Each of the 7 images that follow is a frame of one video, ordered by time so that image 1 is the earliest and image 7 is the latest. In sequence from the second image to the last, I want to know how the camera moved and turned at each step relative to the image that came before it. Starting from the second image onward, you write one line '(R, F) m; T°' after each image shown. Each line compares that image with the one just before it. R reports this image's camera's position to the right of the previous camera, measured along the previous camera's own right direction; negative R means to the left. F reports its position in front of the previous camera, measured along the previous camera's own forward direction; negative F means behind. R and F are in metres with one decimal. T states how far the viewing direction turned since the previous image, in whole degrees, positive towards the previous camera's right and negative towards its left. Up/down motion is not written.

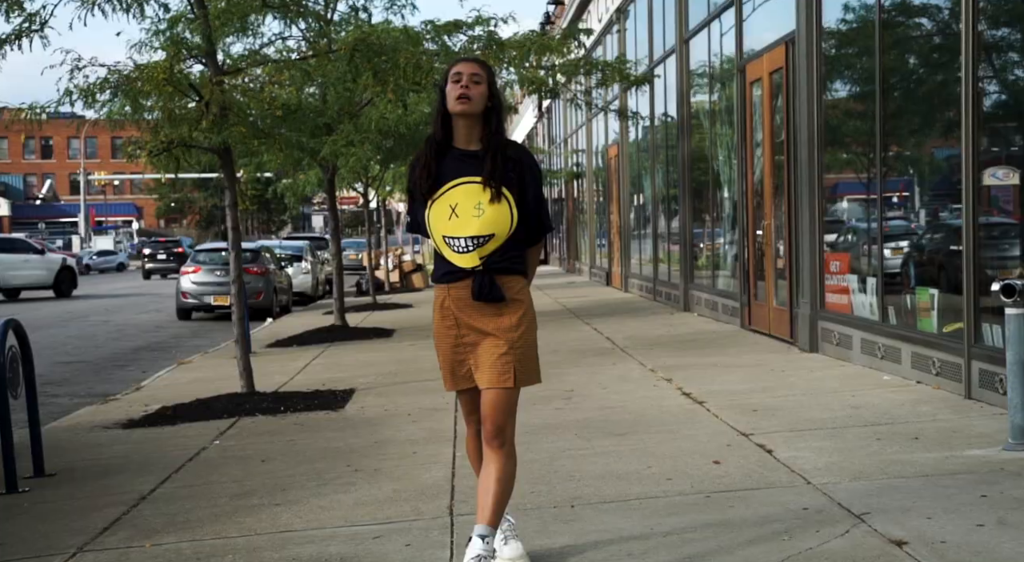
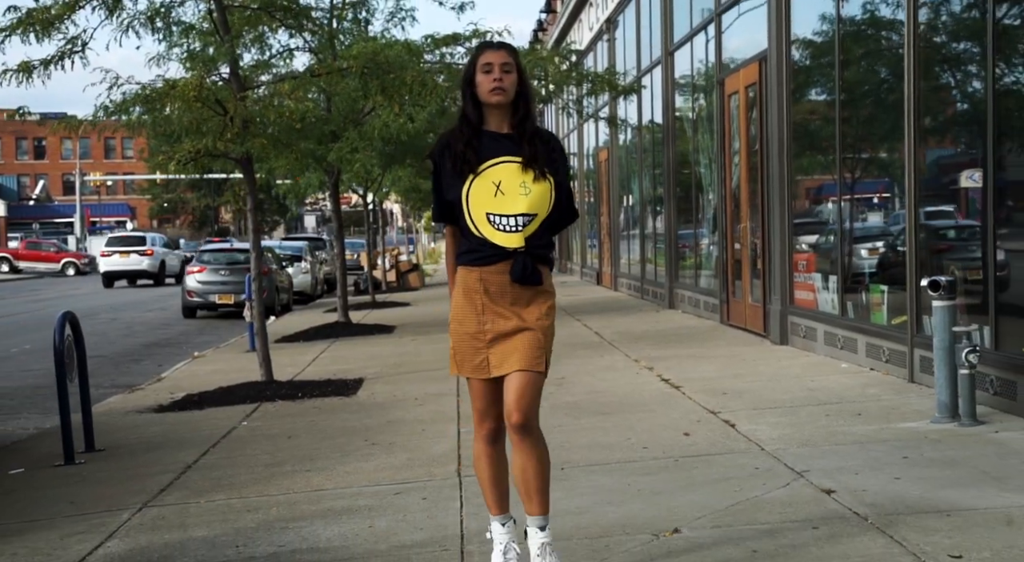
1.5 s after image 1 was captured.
(0.0, -1.0) m; 0°
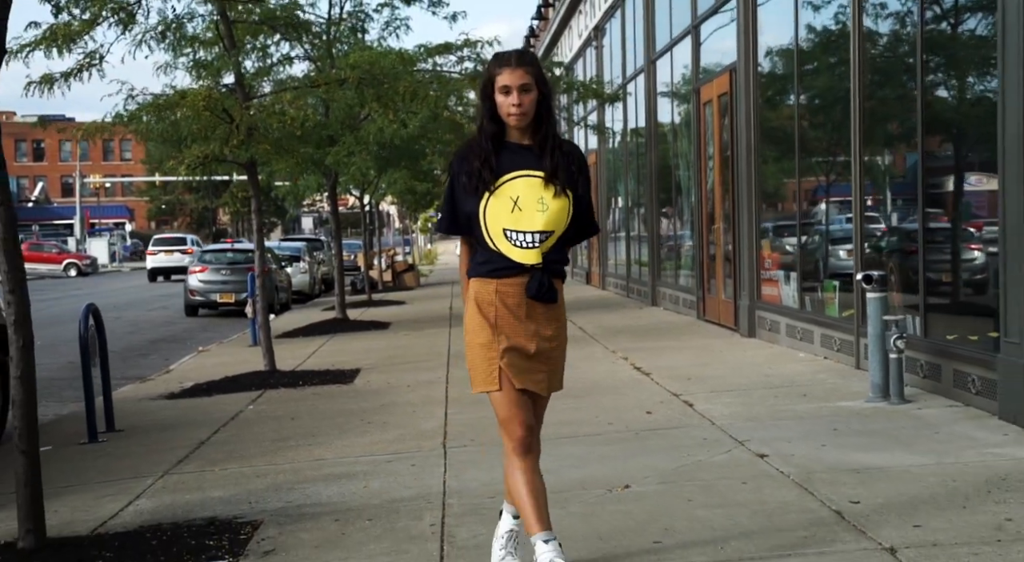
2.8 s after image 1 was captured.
(+0.1, -0.8) m; 0°
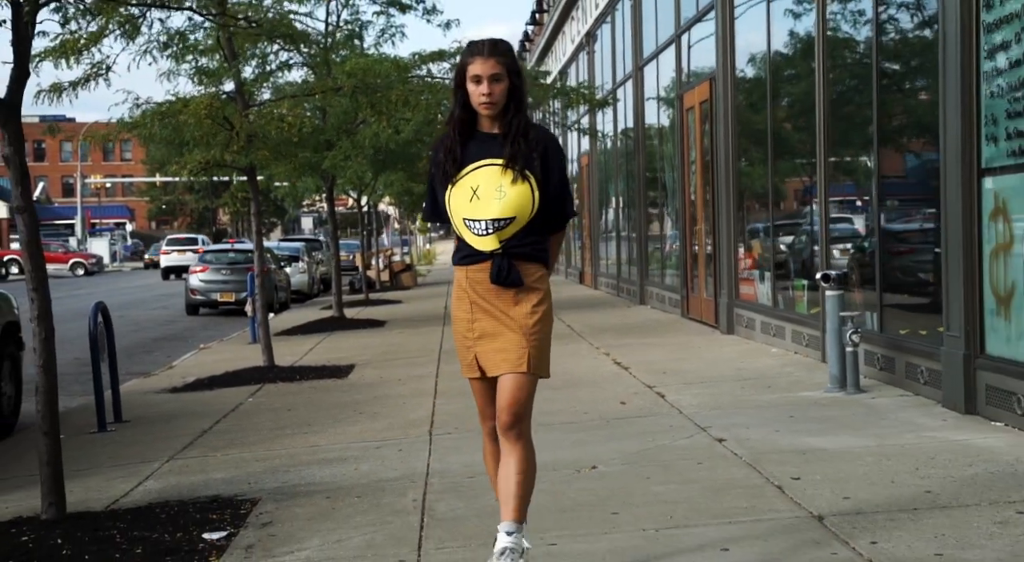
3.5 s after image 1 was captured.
(+0.1, -0.6) m; 0°
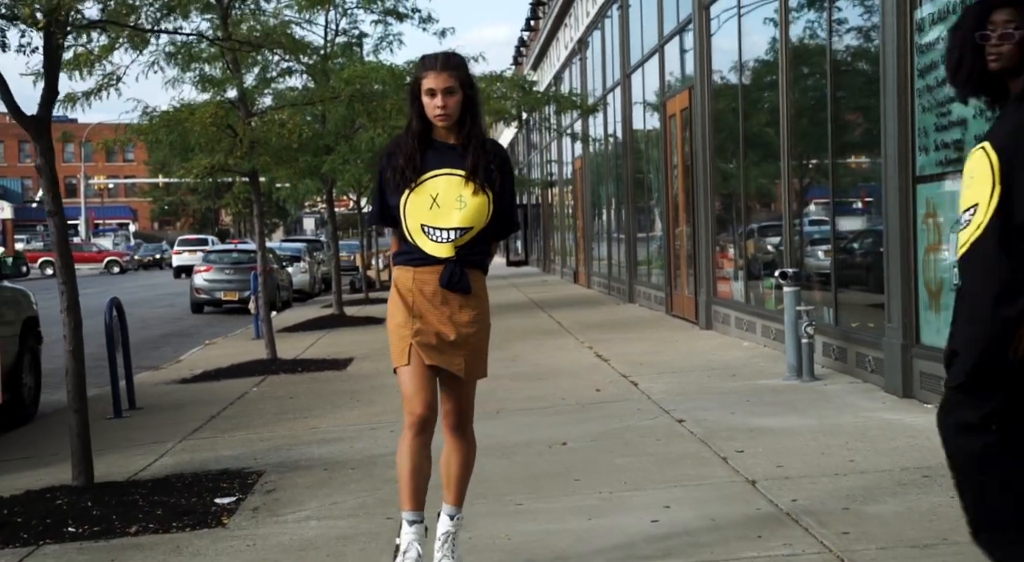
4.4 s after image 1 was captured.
(+0.1, -0.7) m; 0°
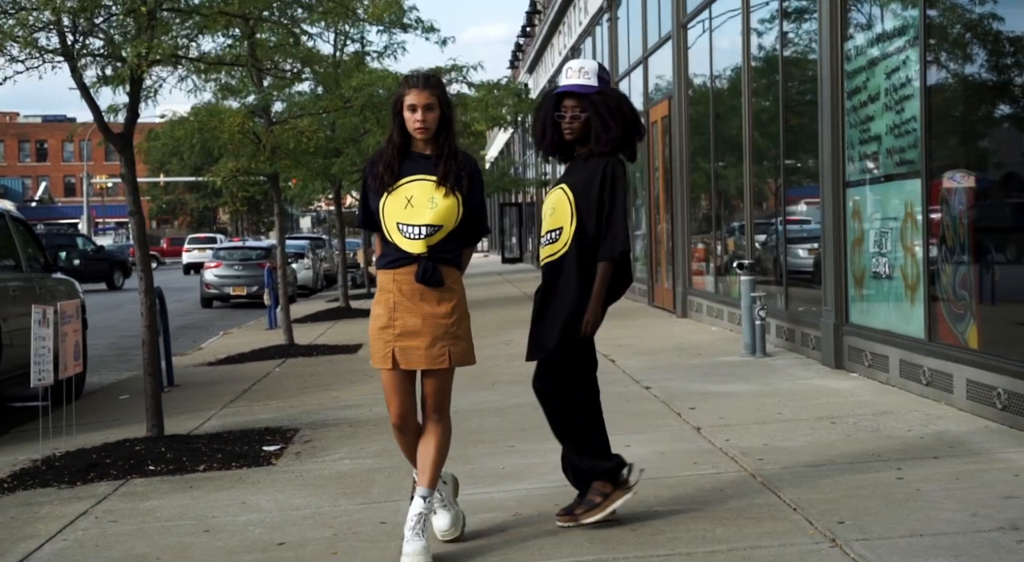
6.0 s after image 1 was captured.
(0.0, -1.4) m; 0°
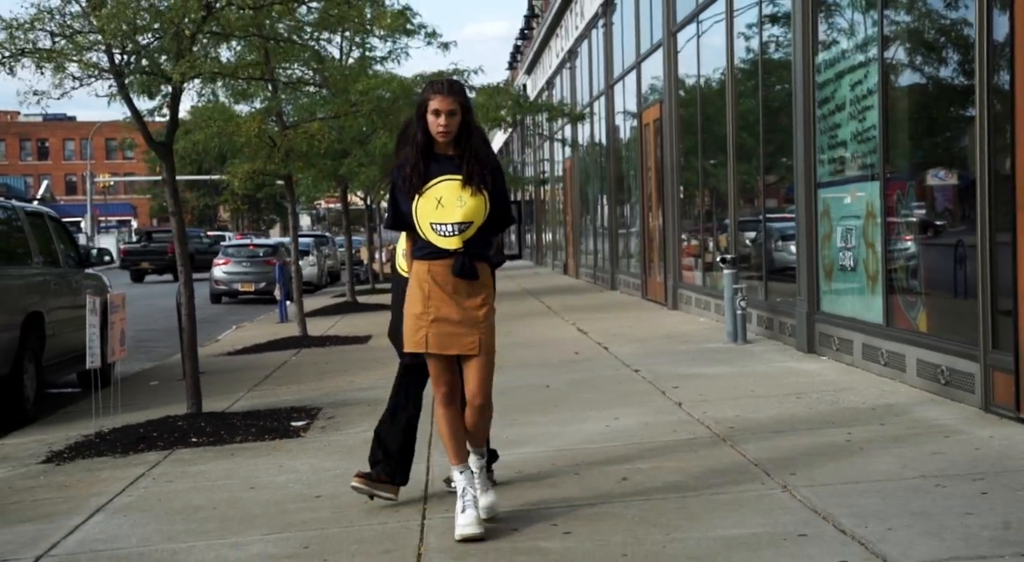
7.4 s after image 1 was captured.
(0.0, -0.9) m; 0°
